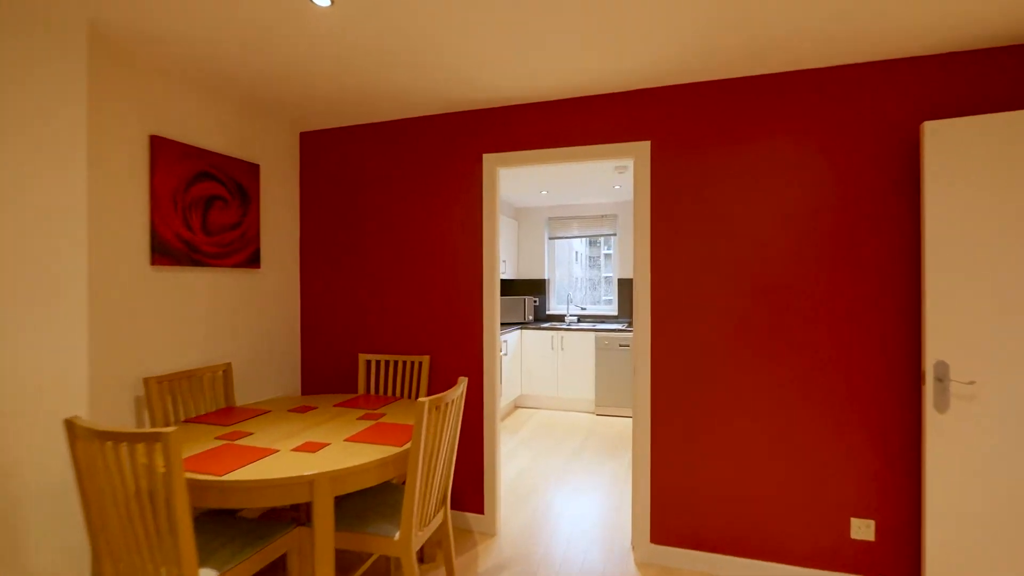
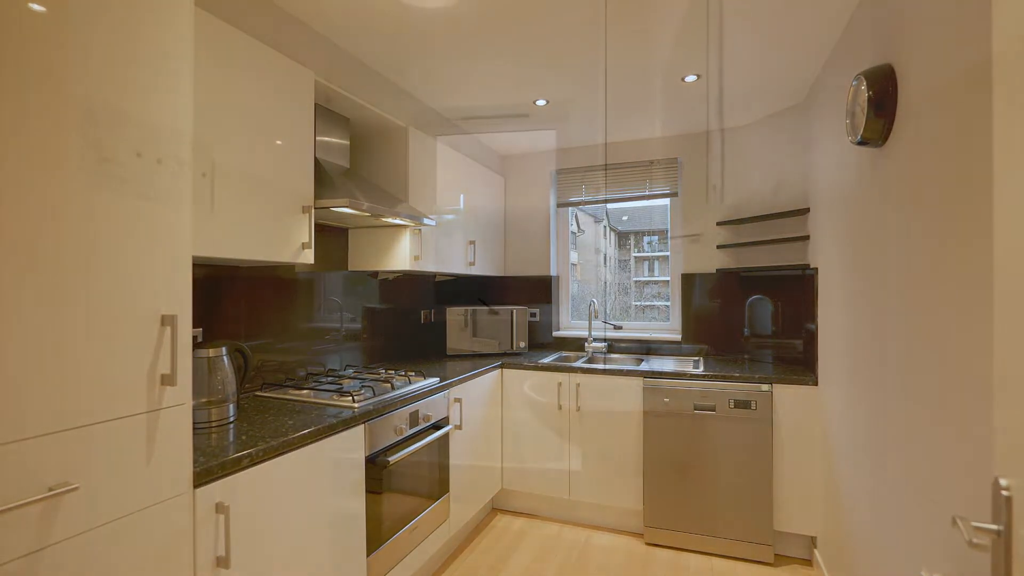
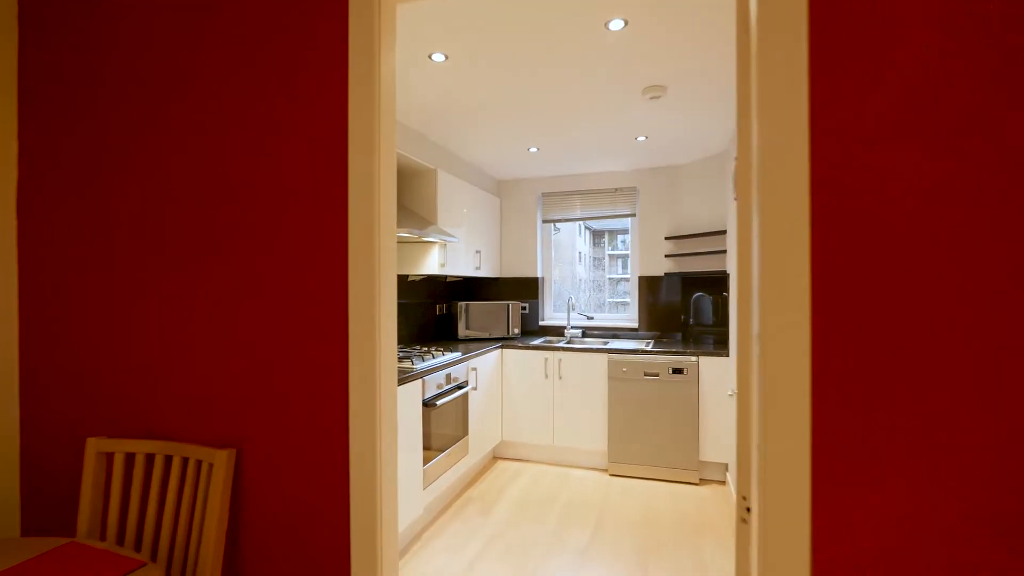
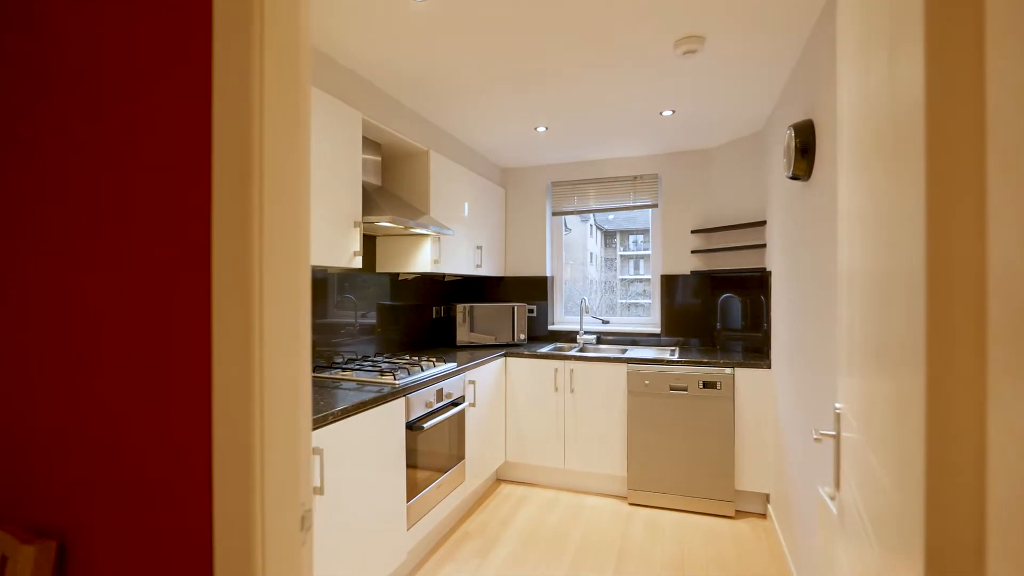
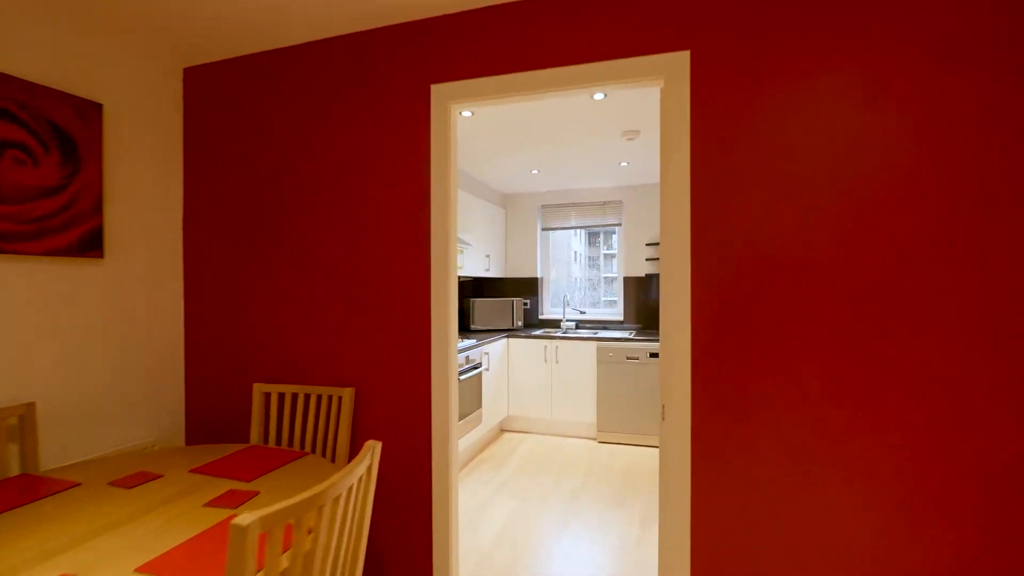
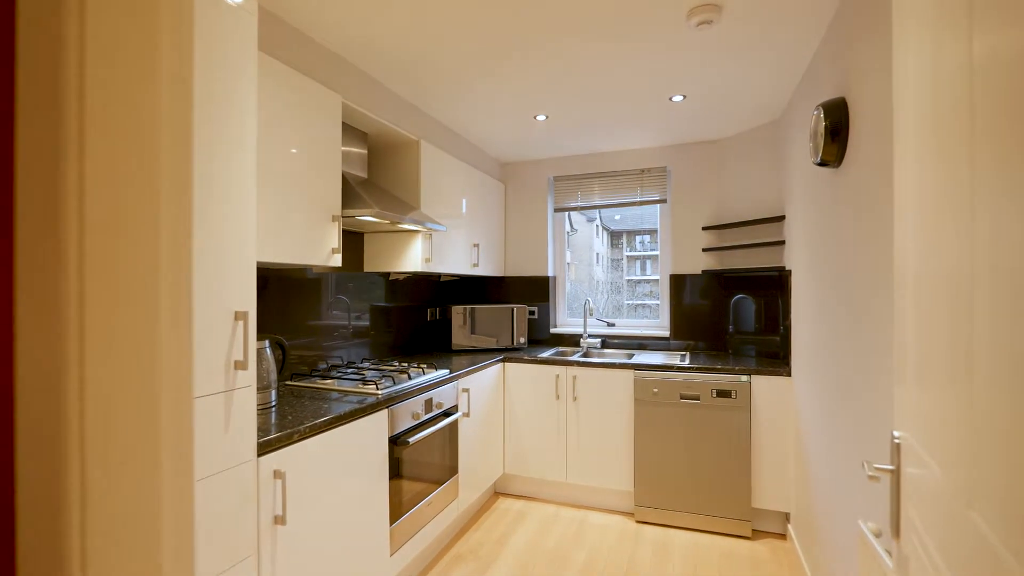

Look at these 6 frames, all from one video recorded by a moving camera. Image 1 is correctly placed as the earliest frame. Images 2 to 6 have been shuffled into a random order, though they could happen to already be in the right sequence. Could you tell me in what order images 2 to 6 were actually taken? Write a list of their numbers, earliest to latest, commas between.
5, 3, 4, 6, 2
